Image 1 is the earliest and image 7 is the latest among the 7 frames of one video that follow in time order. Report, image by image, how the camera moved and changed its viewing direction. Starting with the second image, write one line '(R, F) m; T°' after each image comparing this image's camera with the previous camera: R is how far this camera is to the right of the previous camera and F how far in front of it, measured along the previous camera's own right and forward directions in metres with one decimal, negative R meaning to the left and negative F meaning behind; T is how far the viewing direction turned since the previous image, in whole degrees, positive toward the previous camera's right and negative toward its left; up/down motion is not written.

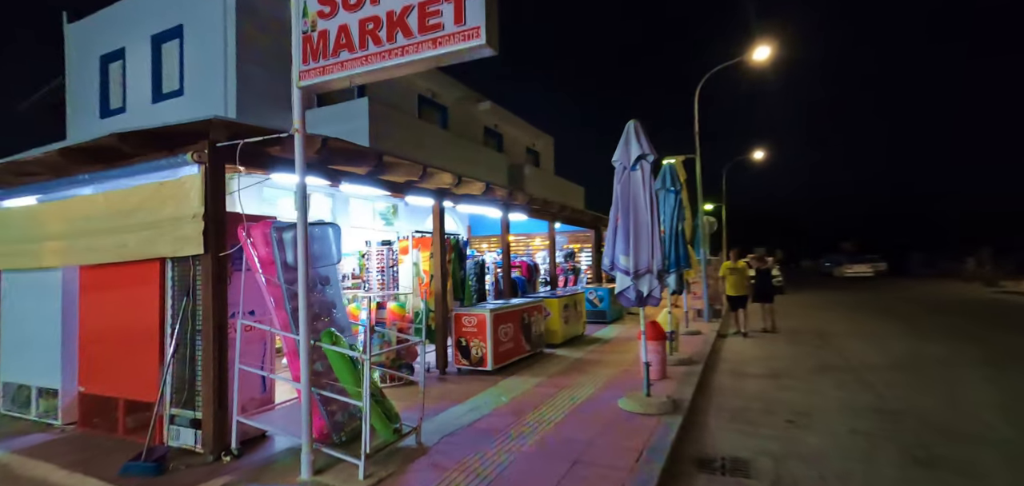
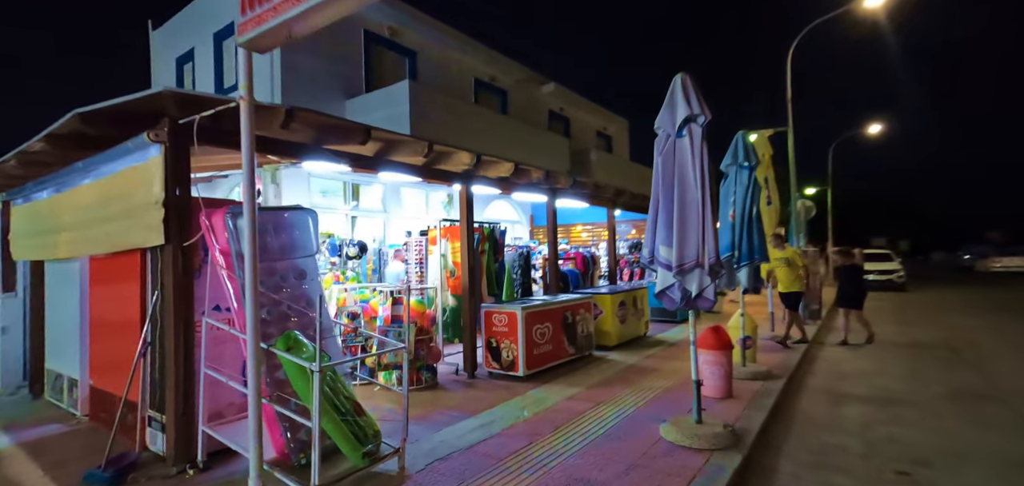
(+0.7, +1.1) m; -10°
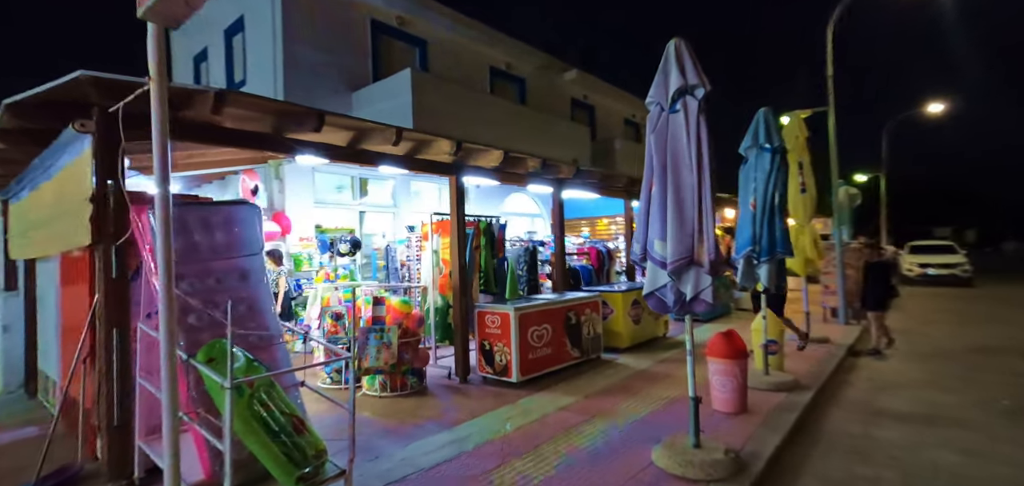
(+0.6, +0.6) m; -5°
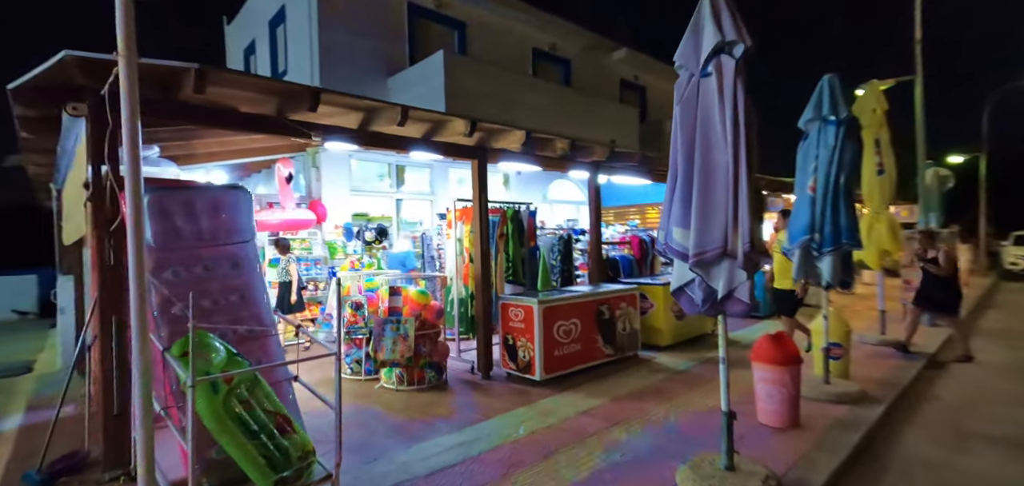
(+0.4, +0.5) m; -6°
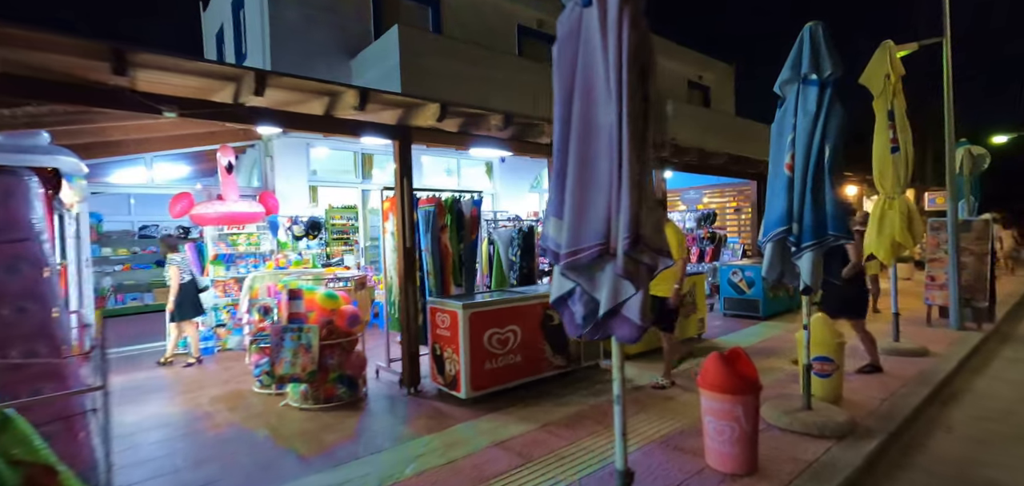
(+1.0, +0.9) m; -3°
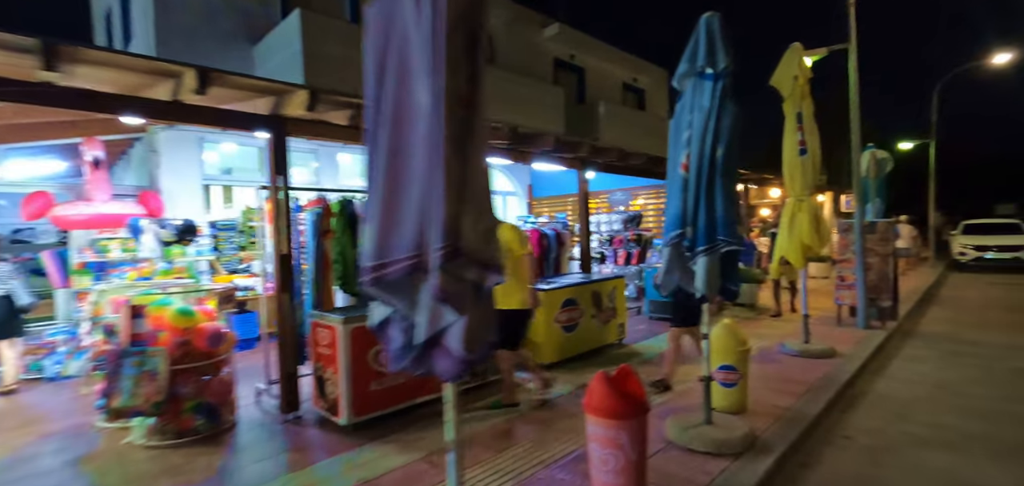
(+0.5, +0.4) m; +6°
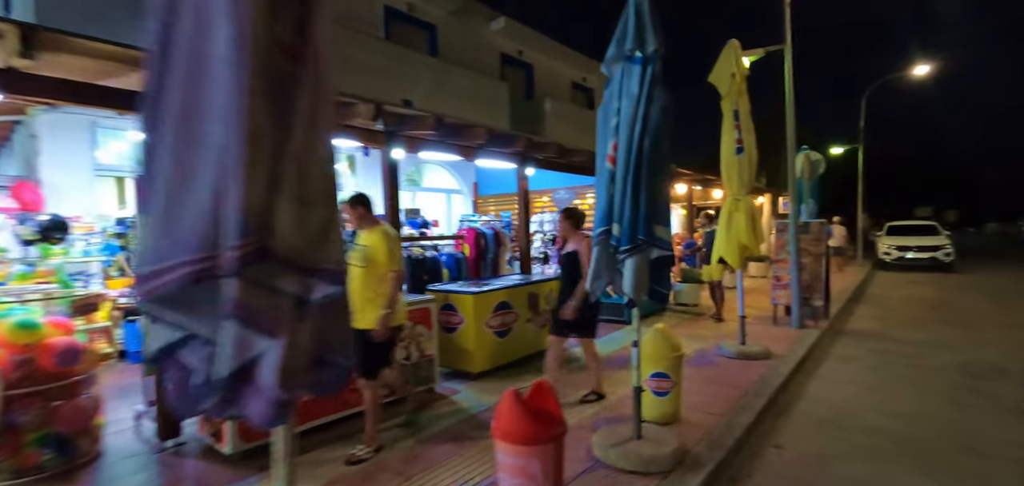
(+0.3, +0.4) m; +5°
